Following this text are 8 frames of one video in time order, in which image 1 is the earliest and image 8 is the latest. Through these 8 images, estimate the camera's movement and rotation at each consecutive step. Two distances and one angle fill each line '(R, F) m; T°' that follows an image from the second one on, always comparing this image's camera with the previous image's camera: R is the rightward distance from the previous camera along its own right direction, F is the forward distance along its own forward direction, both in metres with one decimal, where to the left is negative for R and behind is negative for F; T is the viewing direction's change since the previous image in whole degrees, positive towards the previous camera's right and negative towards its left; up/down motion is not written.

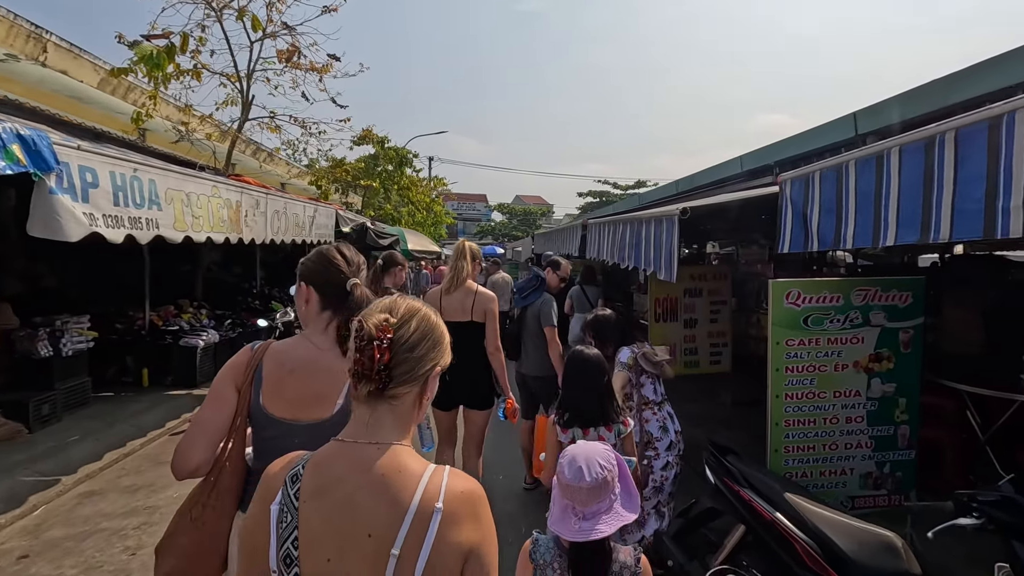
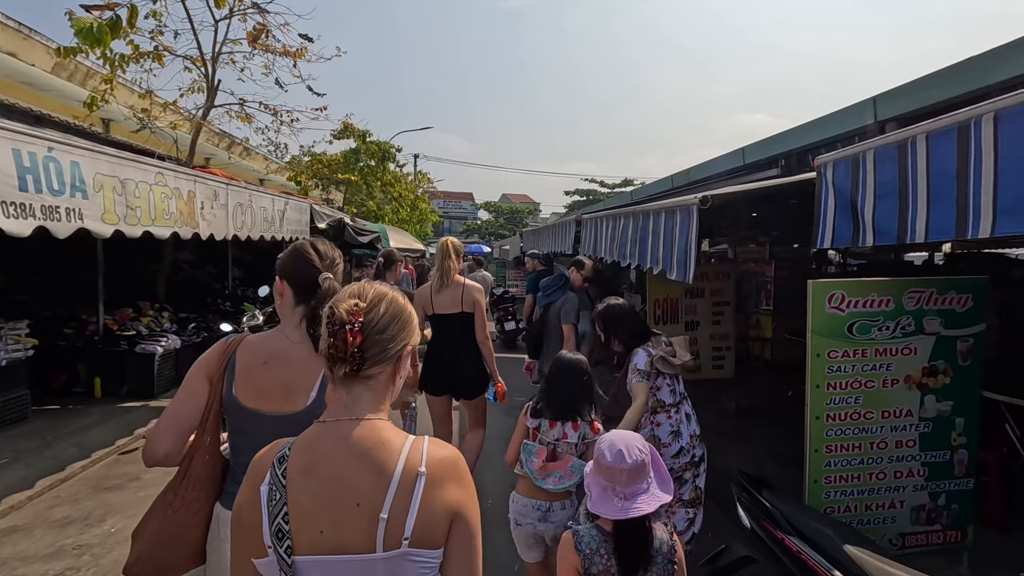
(0.0, +0.5) m; +1°
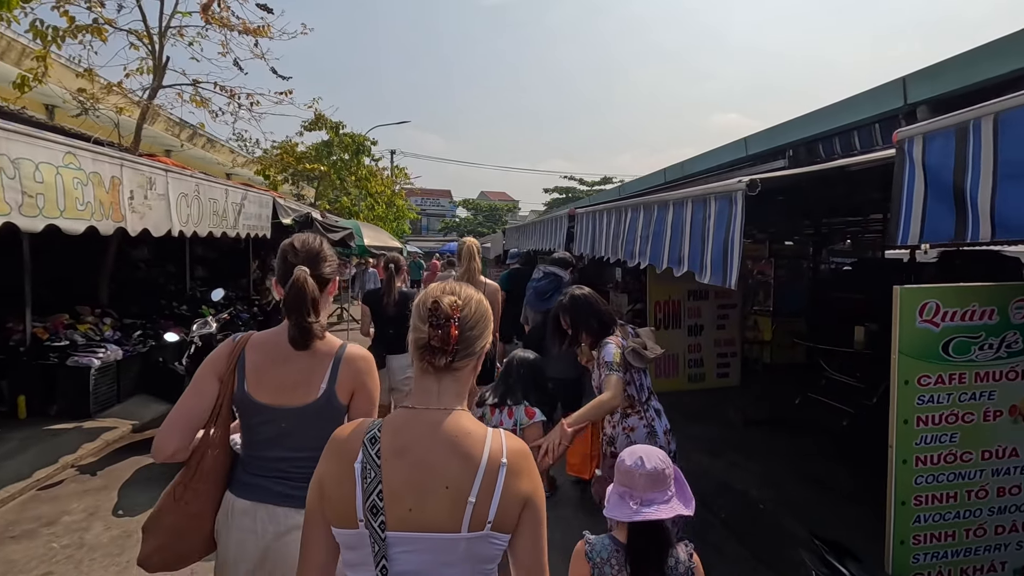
(-0.1, +0.6) m; +2°
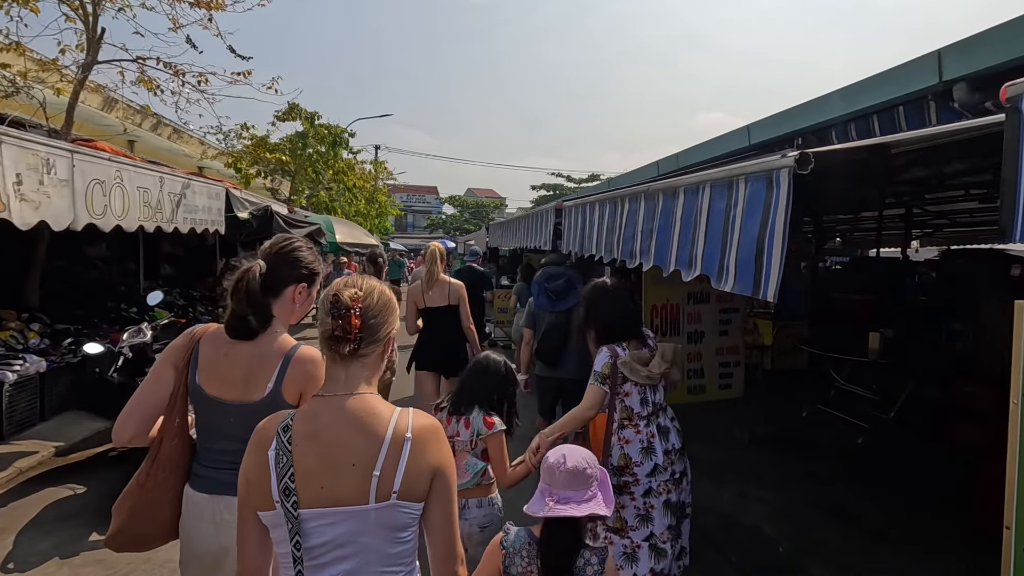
(+0.1, +0.6) m; +1°
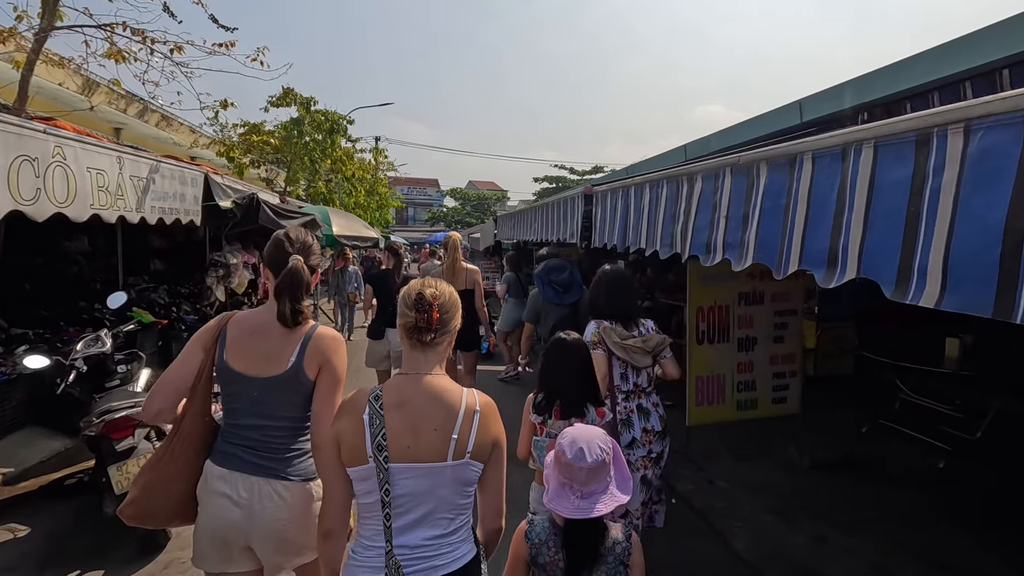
(-0.2, +0.8) m; 0°
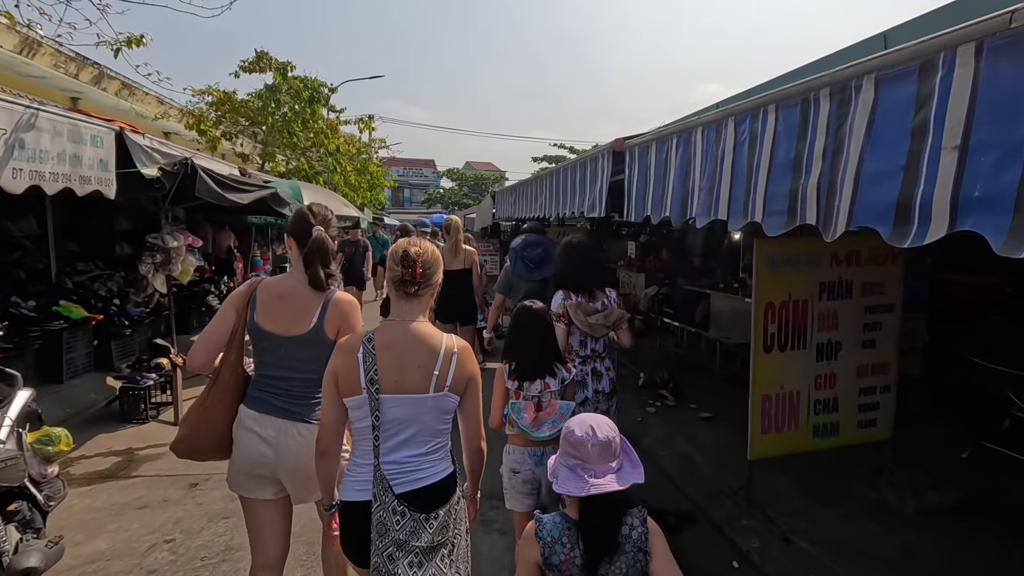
(0.0, +1.2) m; 0°
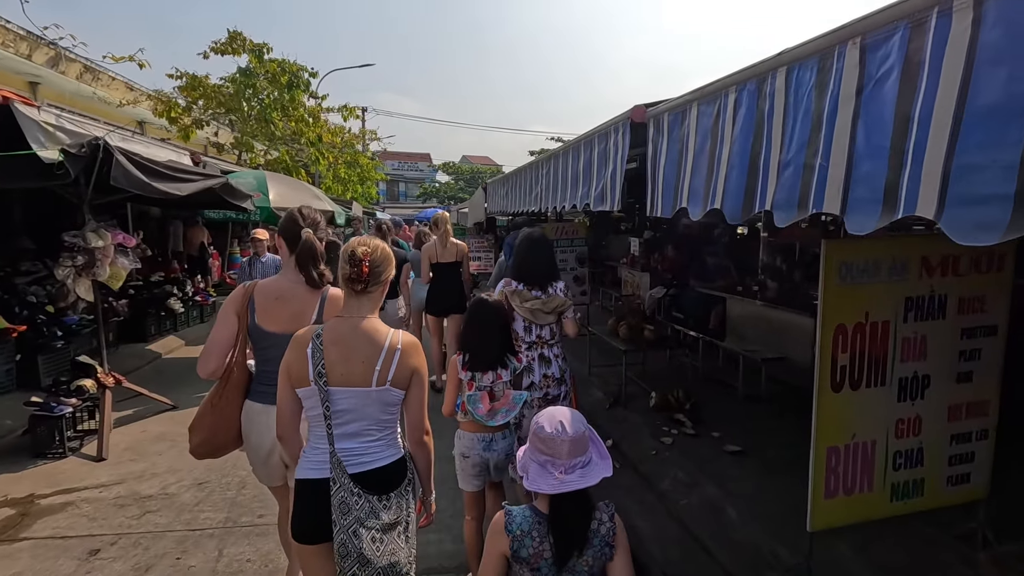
(+0.1, +0.9) m; 0°
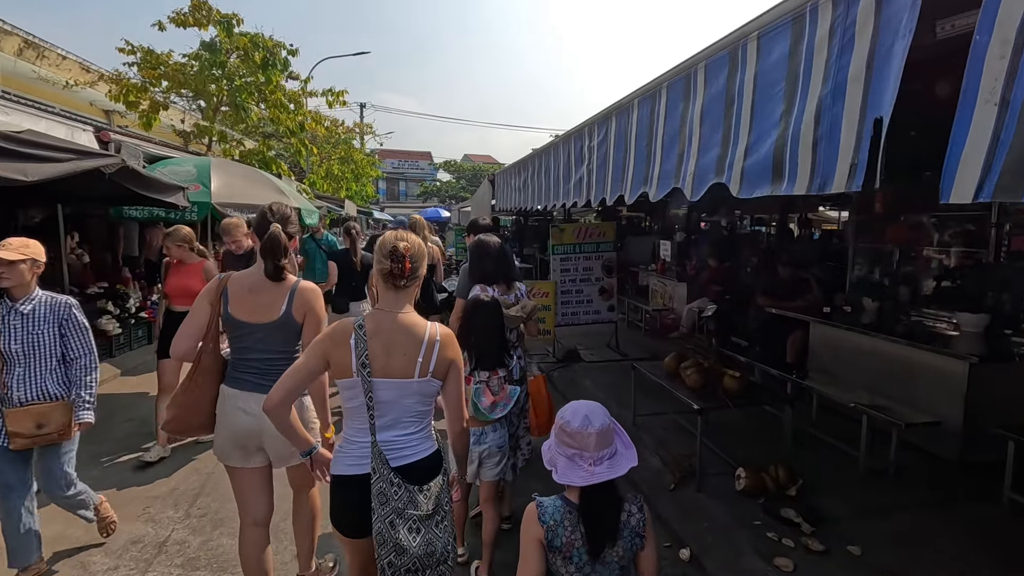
(-0.2, +1.7) m; 0°
